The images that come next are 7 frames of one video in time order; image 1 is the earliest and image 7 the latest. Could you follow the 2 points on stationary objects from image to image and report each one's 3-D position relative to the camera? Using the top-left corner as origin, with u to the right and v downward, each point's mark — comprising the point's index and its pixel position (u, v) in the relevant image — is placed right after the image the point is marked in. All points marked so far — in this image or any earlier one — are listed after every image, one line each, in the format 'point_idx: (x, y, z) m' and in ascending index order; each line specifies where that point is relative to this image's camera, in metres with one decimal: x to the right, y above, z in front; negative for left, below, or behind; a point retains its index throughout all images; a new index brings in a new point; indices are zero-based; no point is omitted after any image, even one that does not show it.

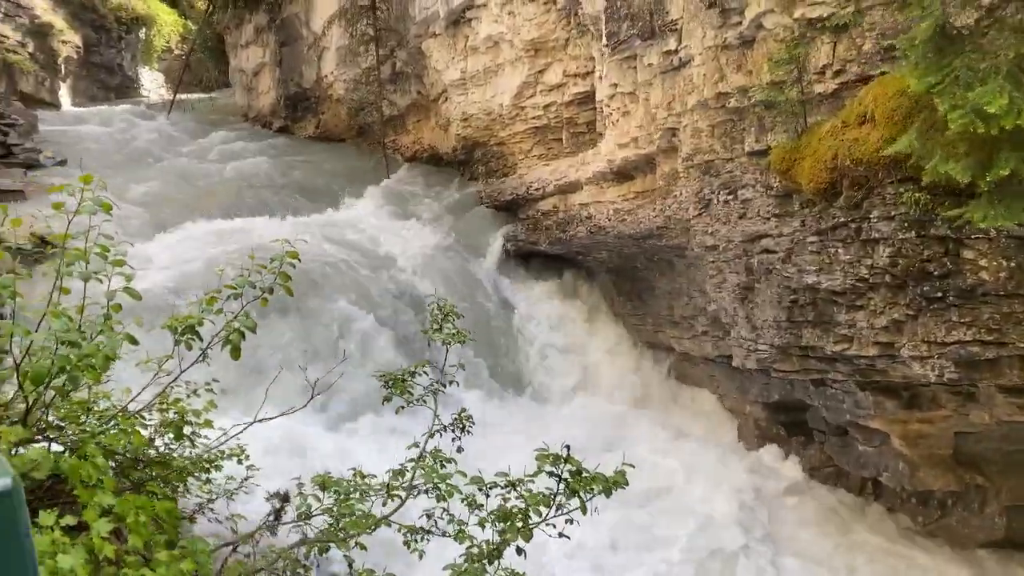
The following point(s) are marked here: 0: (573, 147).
0: (+0.5, +1.2, +7.1) m
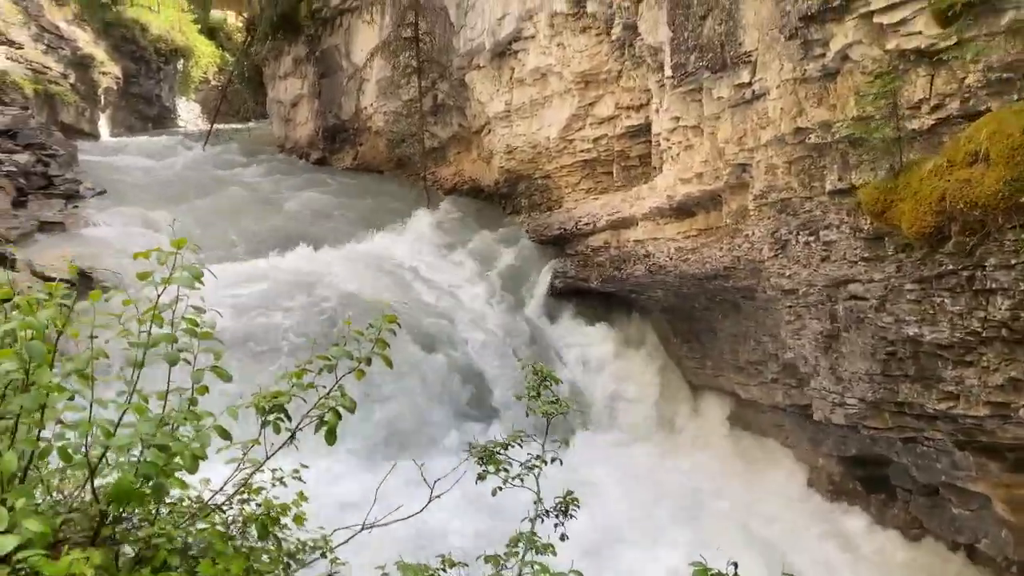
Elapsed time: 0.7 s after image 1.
0: (+0.9, +0.9, +6.8) m
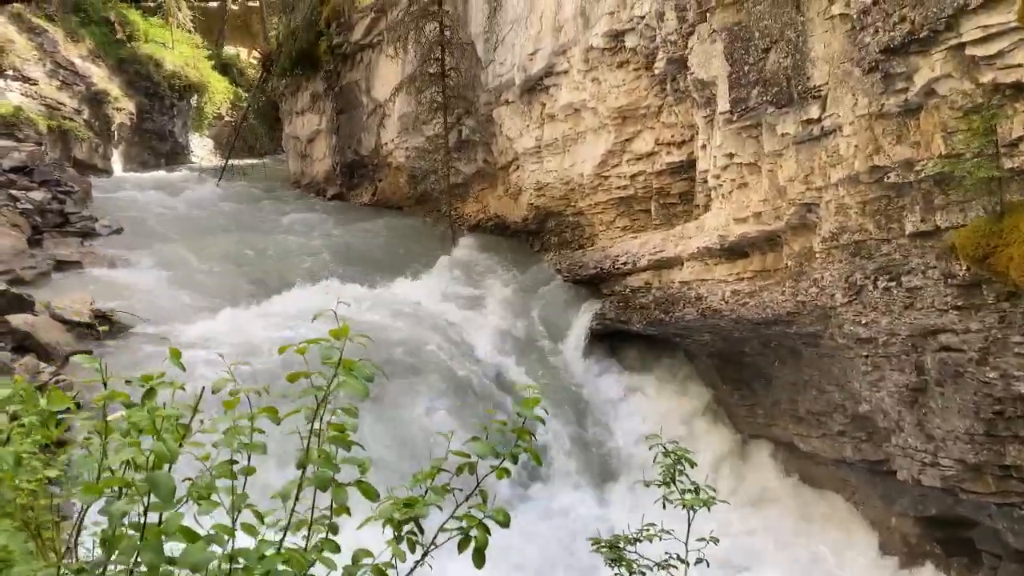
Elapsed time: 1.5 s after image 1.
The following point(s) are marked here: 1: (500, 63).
0: (+1.2, +0.5, +6.6) m
1: (-0.1, +2.1, +7.9) m
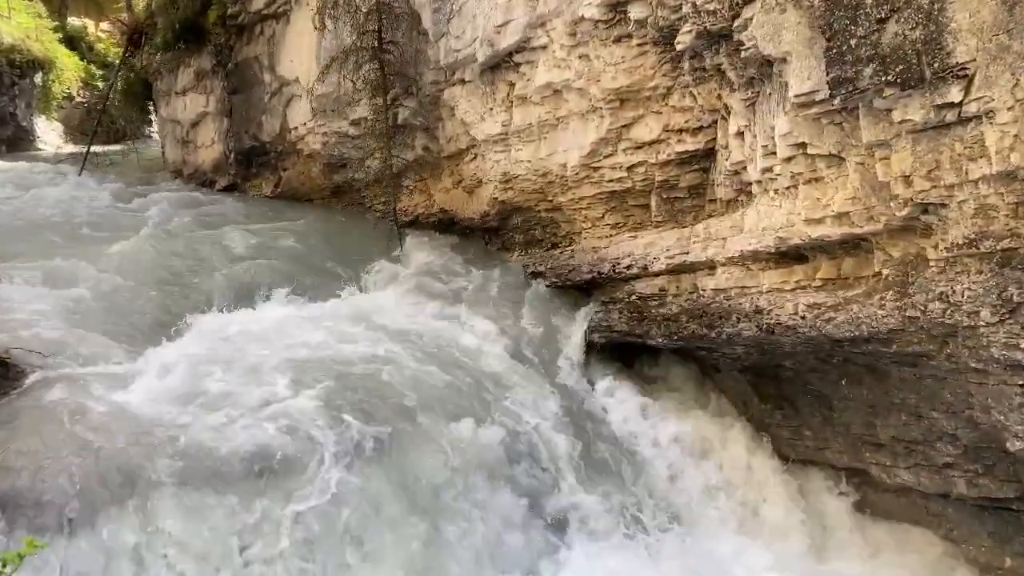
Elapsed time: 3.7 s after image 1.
0: (+1.1, +0.5, +5.9) m
1: (-0.5, +2.1, +6.9) m
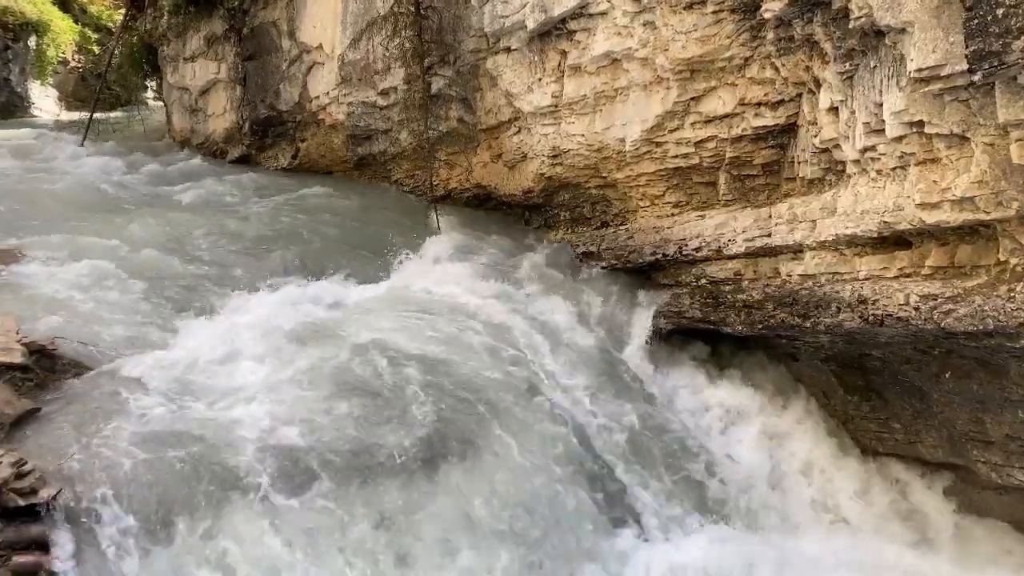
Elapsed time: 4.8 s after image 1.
0: (+1.5, +0.6, +5.6) m
1: (-0.1, +2.2, +6.5) m
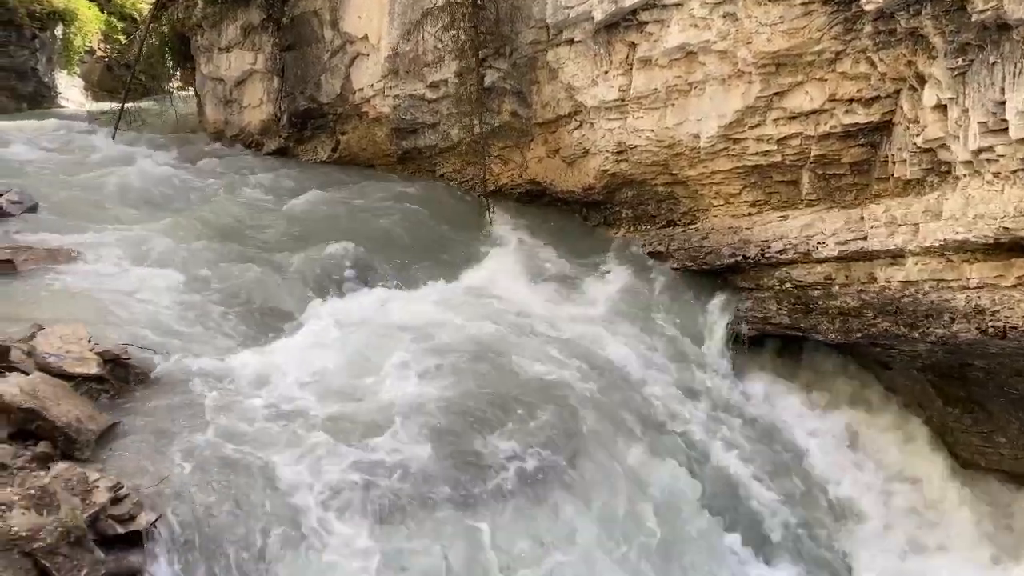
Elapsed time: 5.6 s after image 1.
0: (+2.0, +0.6, +5.3) m
1: (+0.4, +2.2, +6.3) m
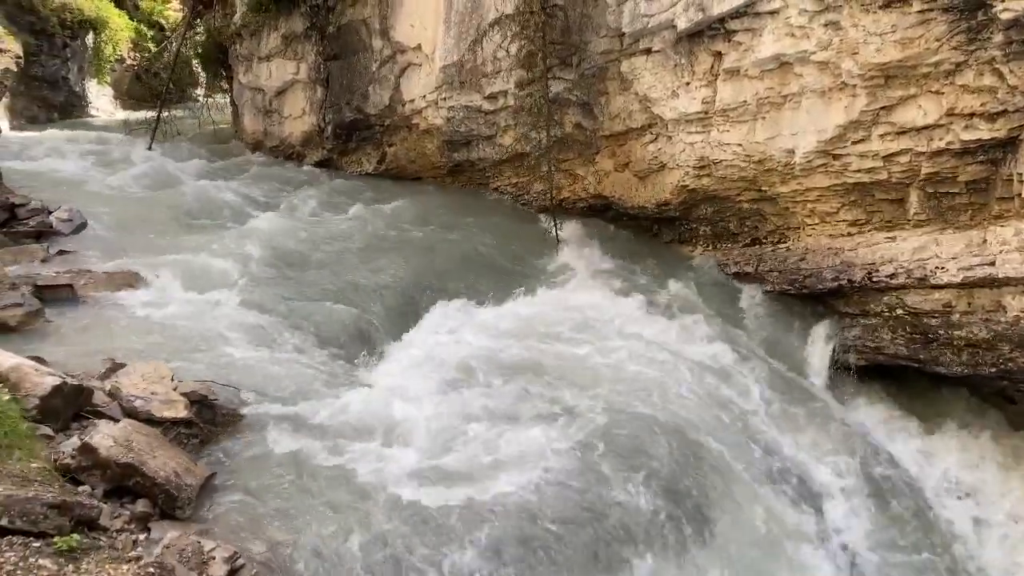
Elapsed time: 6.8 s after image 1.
0: (+2.5, +0.4, +5.0) m
1: (+1.0, +2.1, +6.0) m
